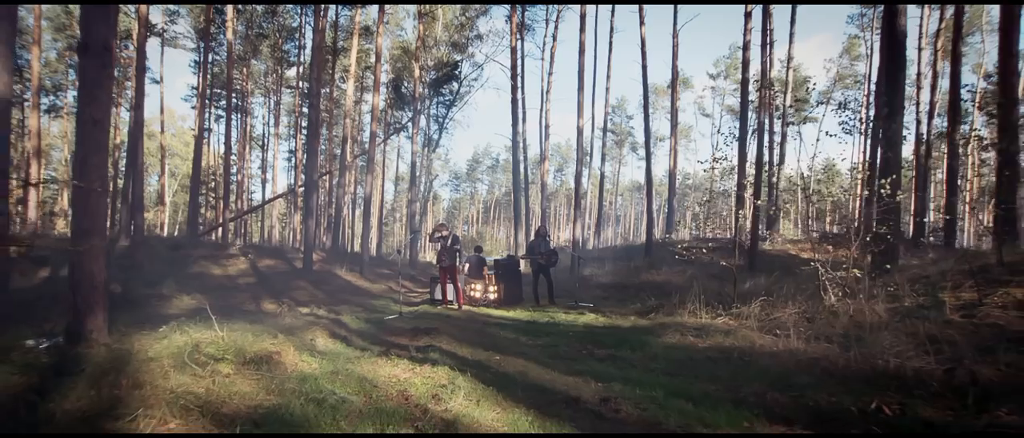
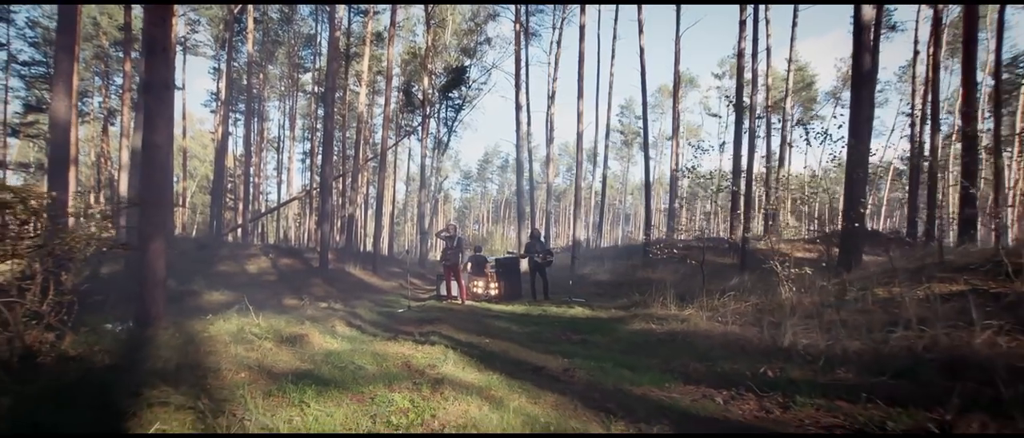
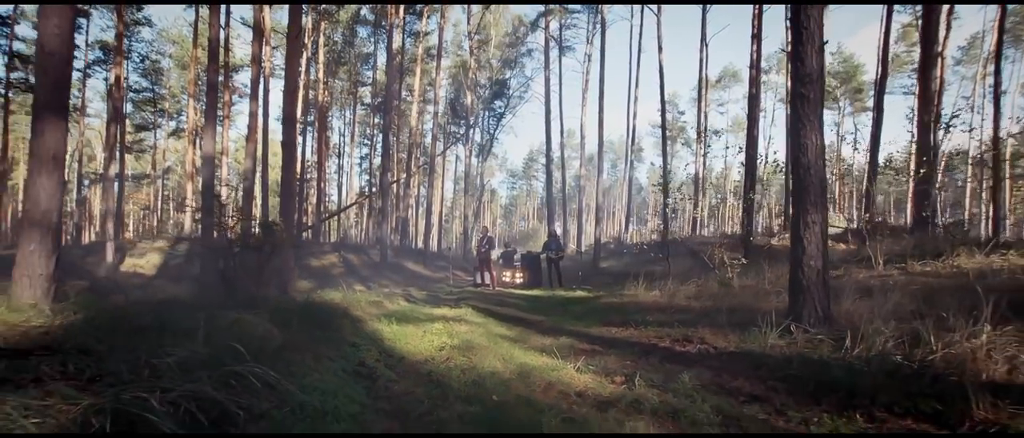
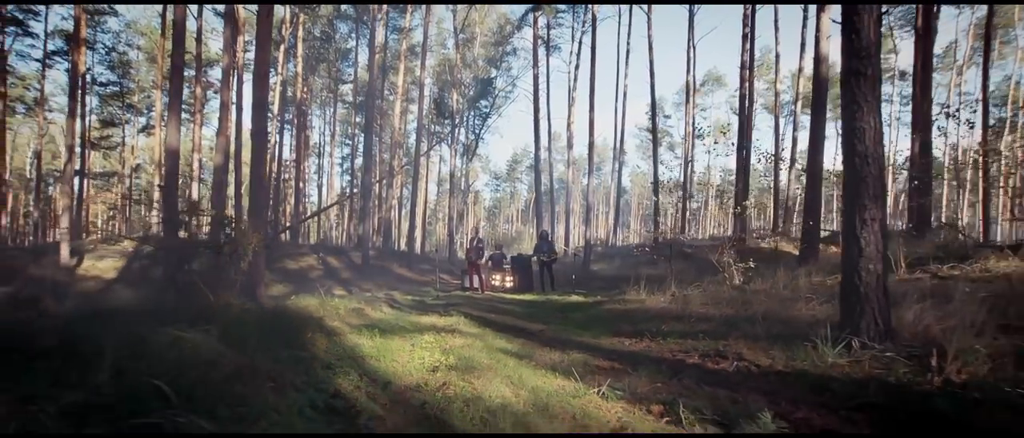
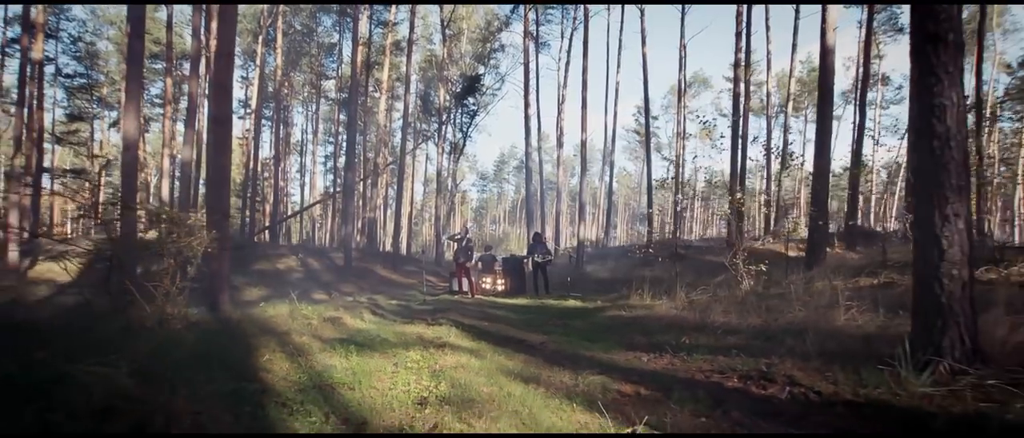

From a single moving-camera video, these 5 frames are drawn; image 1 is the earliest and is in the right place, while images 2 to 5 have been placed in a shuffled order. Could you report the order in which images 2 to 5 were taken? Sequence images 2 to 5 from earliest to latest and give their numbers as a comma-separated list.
2, 5, 4, 3
